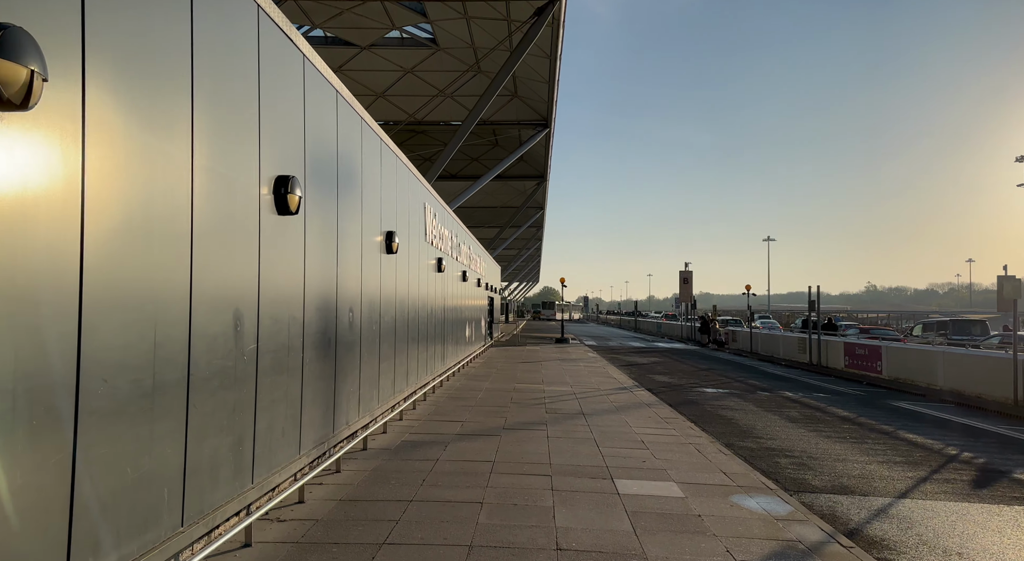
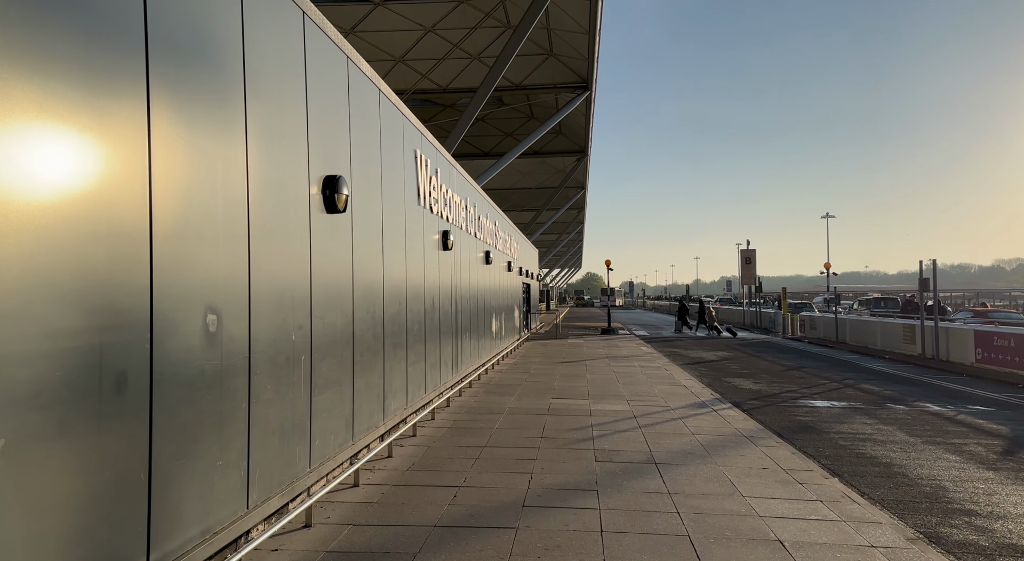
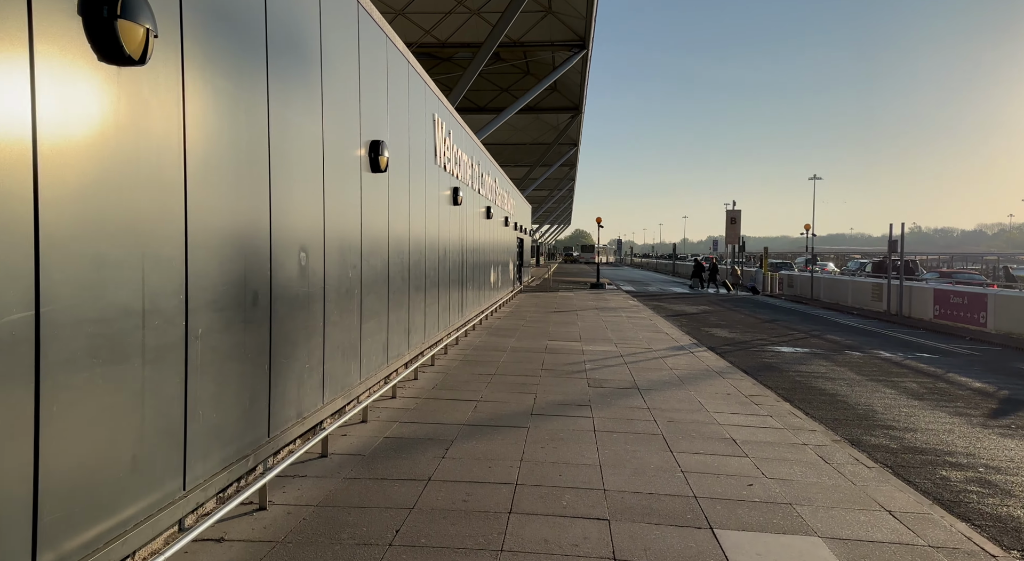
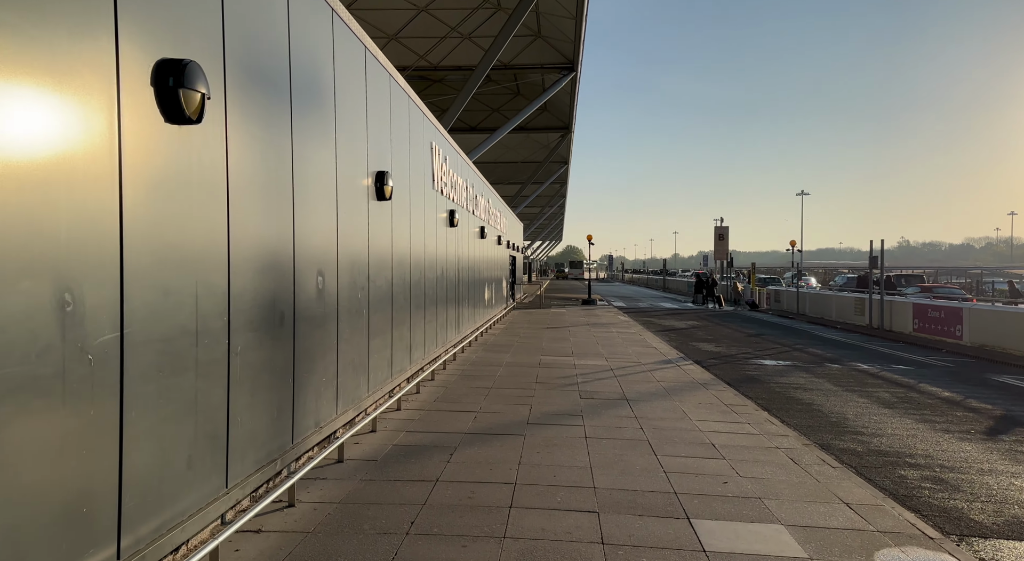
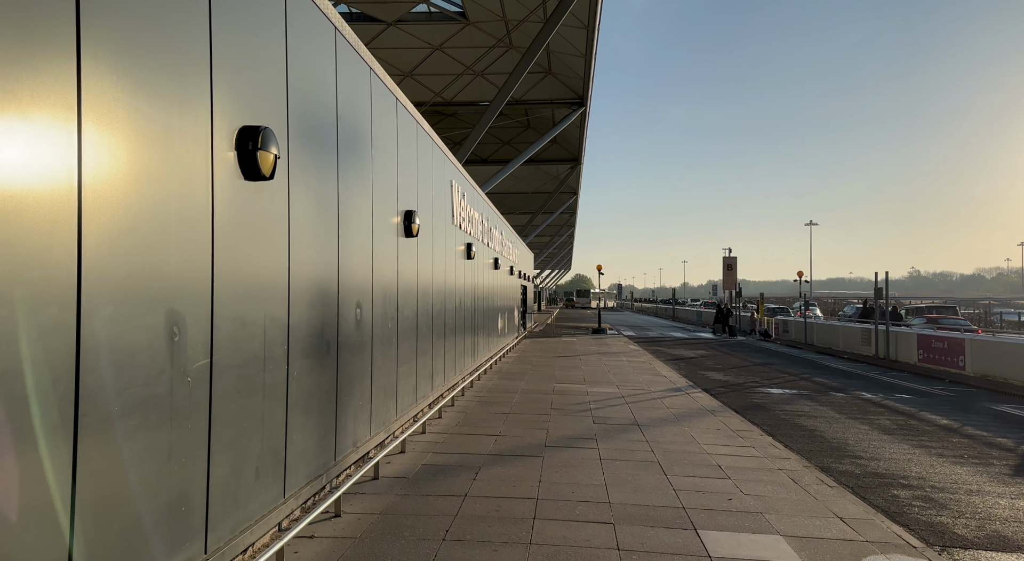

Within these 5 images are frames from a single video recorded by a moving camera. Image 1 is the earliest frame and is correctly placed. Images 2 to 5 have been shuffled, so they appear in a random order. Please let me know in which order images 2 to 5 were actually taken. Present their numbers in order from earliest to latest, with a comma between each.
5, 4, 3, 2
